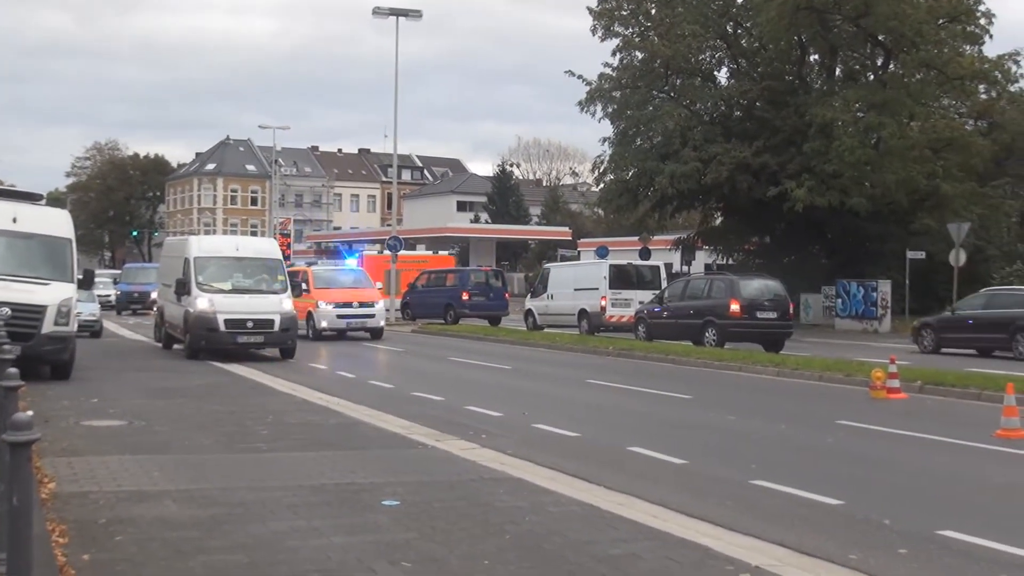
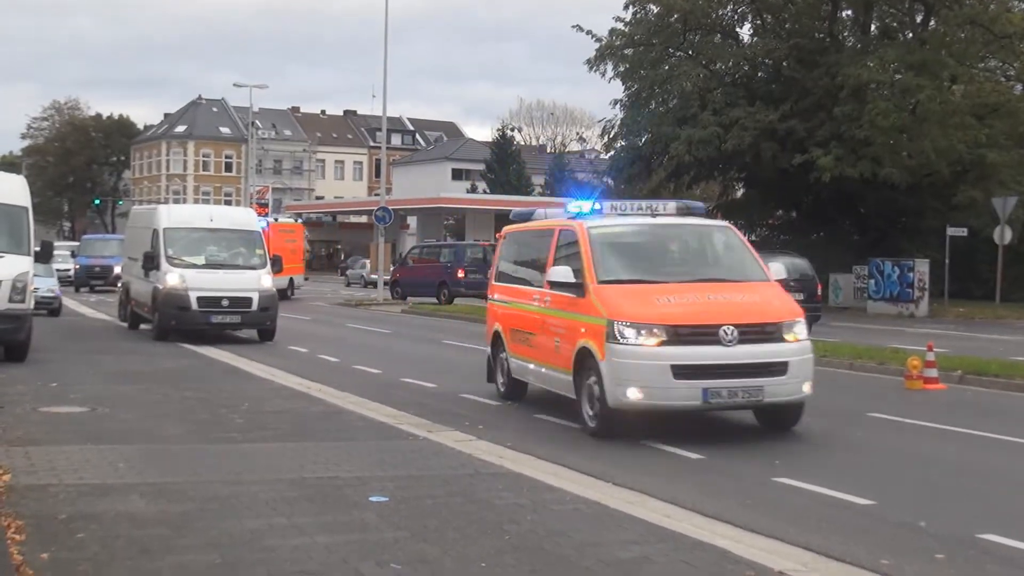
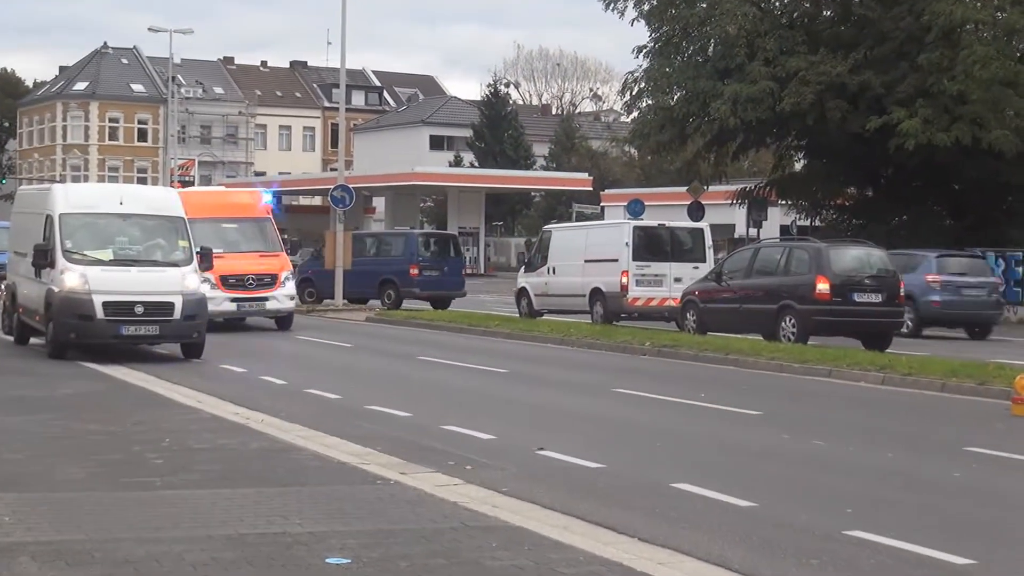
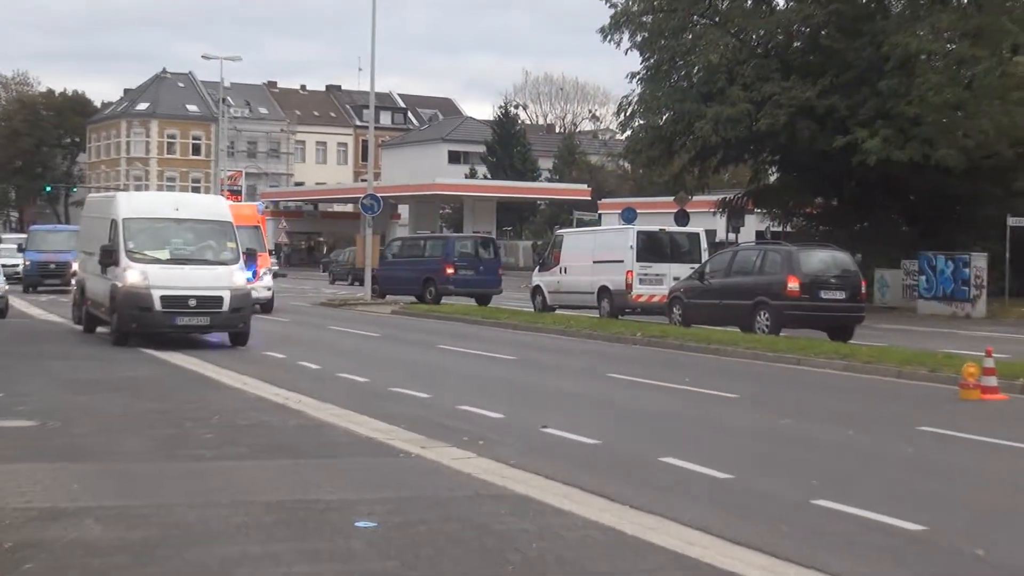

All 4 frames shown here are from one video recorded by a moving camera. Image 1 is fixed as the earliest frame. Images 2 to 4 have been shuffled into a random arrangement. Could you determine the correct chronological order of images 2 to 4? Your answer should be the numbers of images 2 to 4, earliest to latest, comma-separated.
2, 4, 3
